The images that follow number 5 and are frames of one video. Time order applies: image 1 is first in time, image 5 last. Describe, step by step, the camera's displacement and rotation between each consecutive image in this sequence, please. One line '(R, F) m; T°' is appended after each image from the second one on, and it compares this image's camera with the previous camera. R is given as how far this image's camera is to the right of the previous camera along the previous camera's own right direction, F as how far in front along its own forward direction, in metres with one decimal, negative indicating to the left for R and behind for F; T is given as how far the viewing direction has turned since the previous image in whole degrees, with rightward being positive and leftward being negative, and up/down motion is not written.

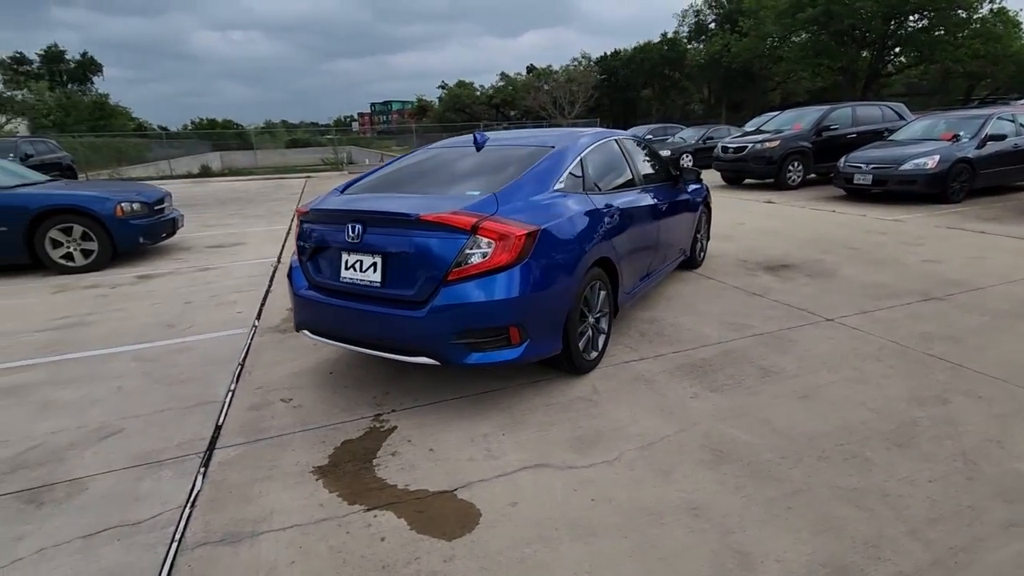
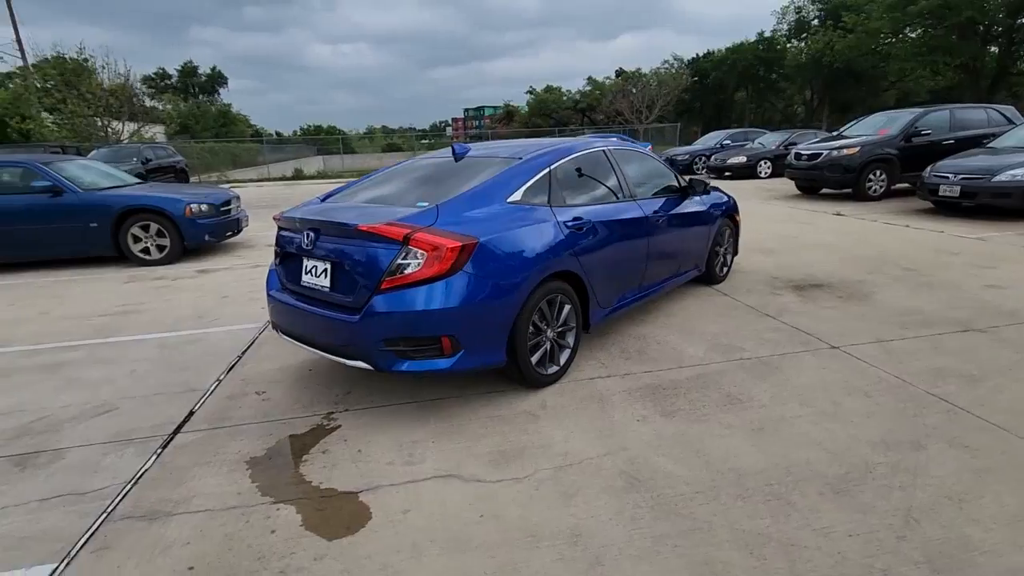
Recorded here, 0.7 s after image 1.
(+0.9, 0.0) m; -9°
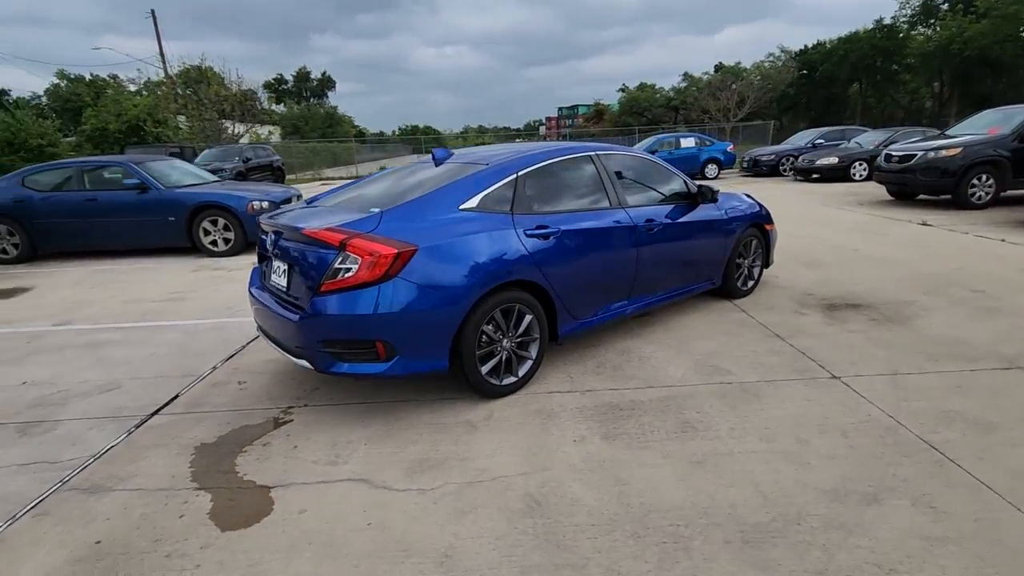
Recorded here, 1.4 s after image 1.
(+0.9, +0.1) m; -9°
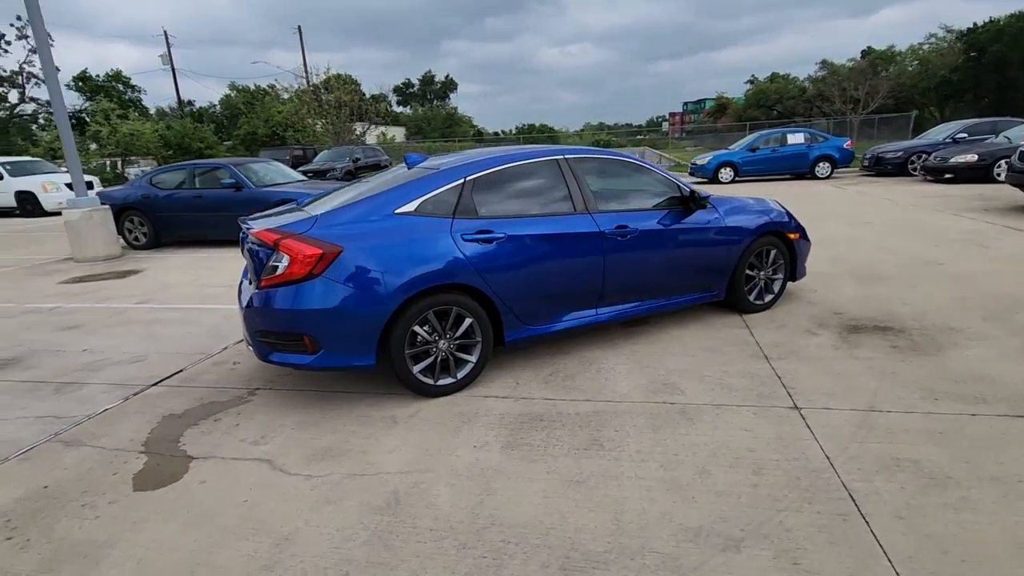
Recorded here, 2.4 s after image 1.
(+1.2, +0.1) m; -12°
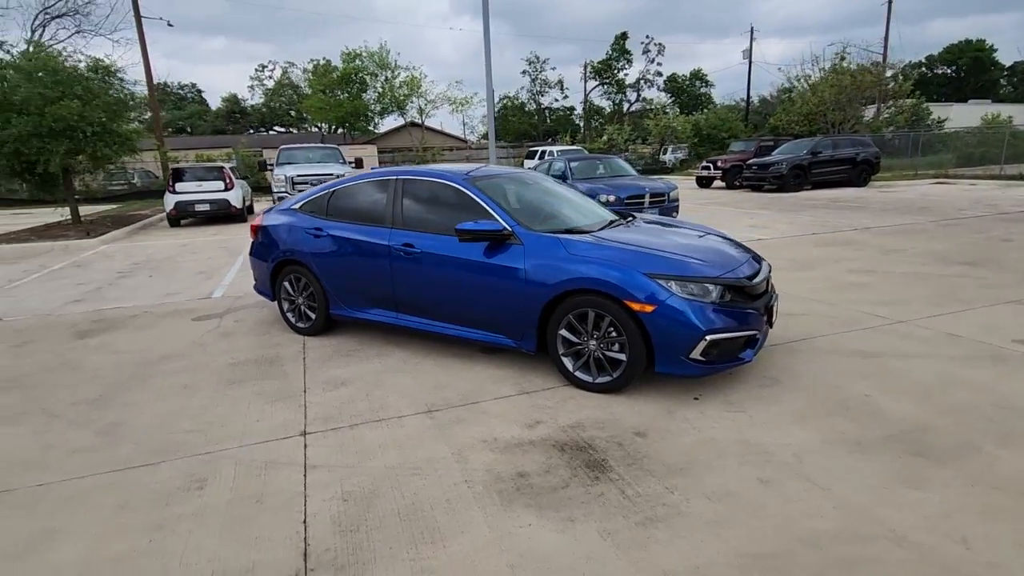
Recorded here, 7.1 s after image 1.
(+5.0, +2.4) m; -55°
